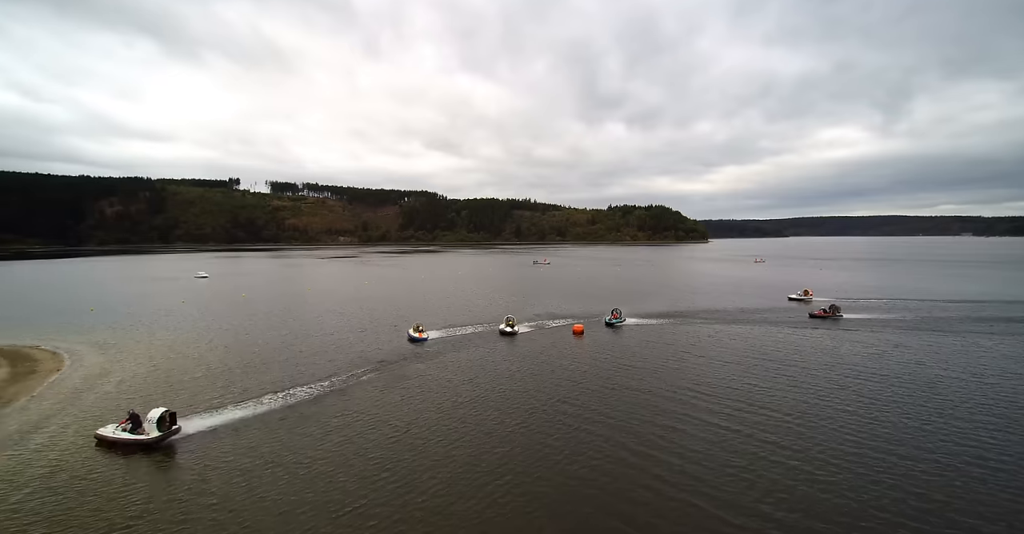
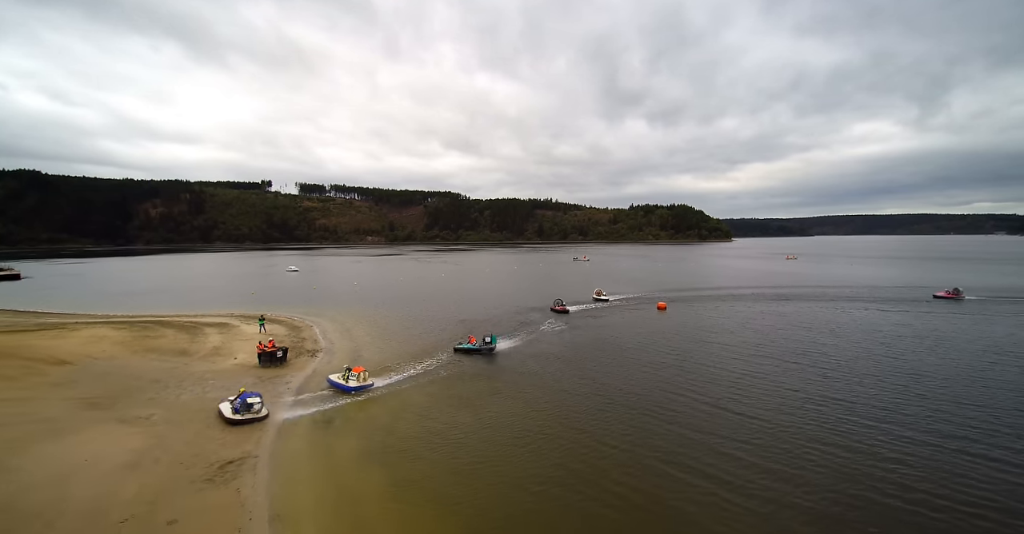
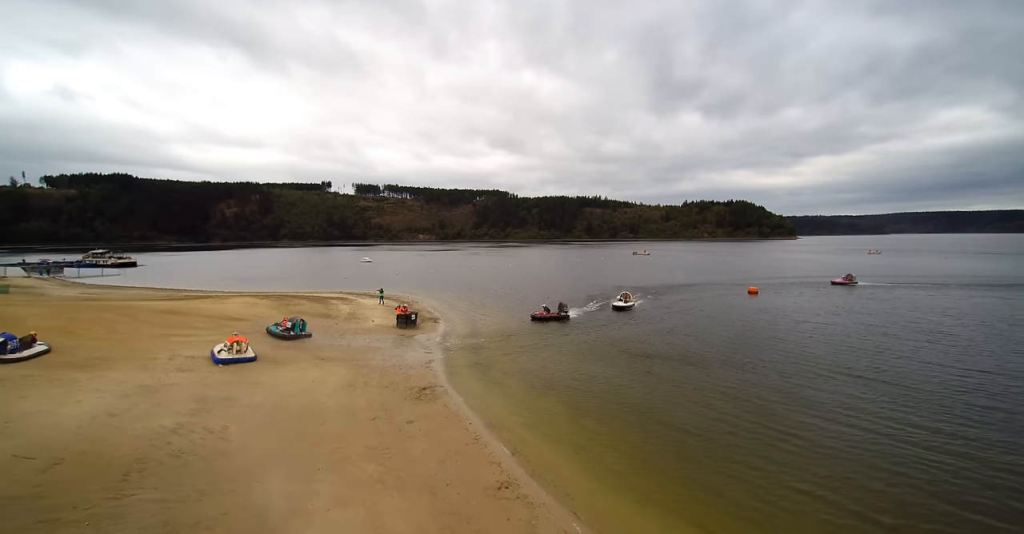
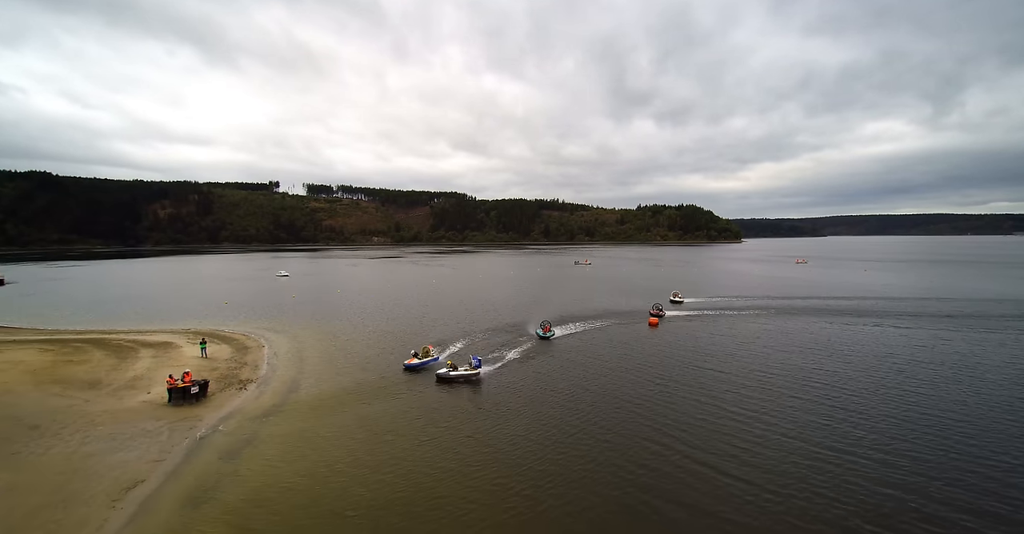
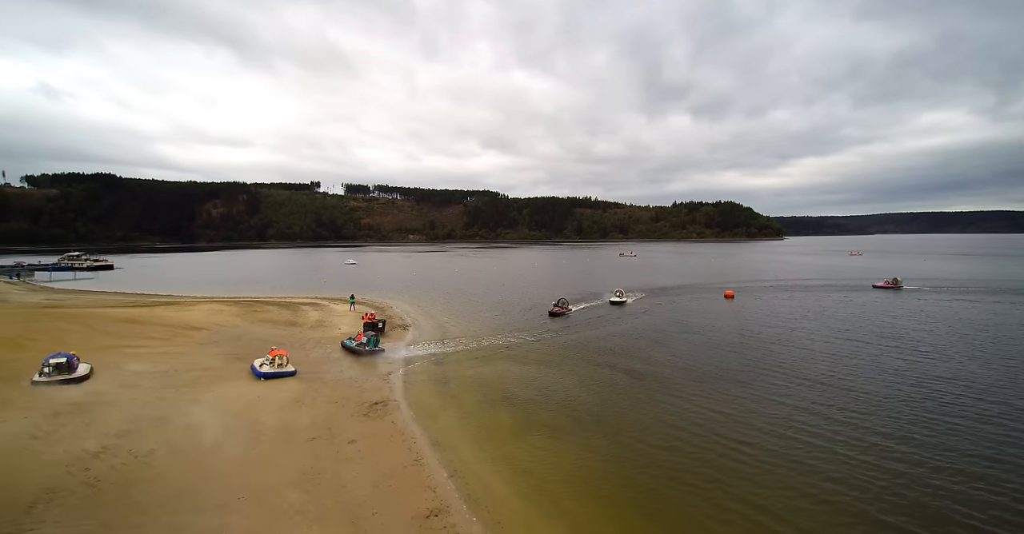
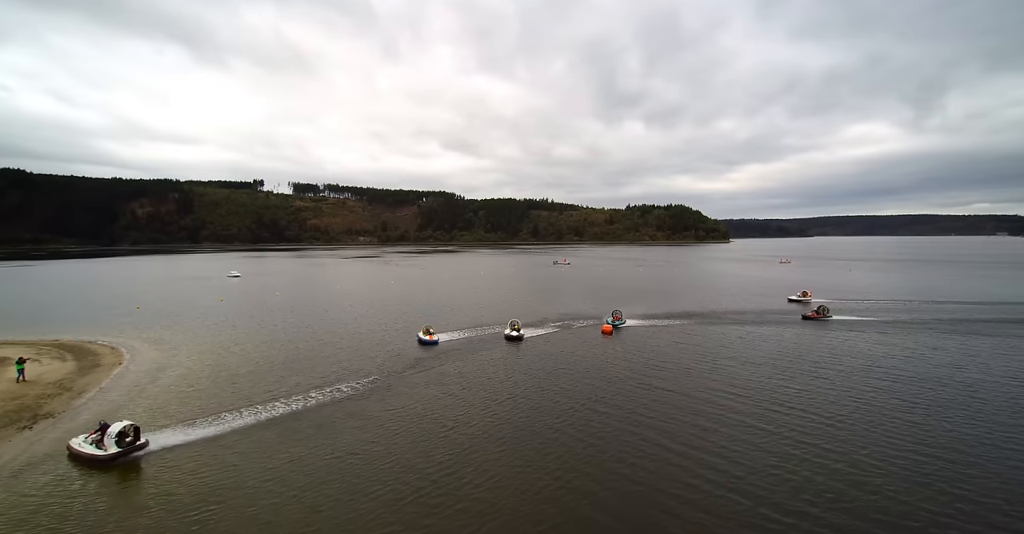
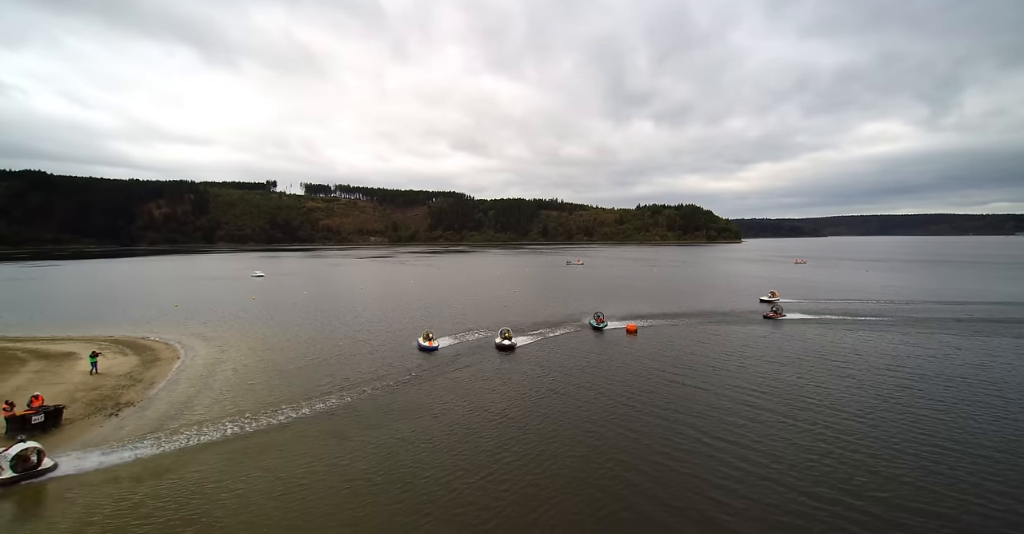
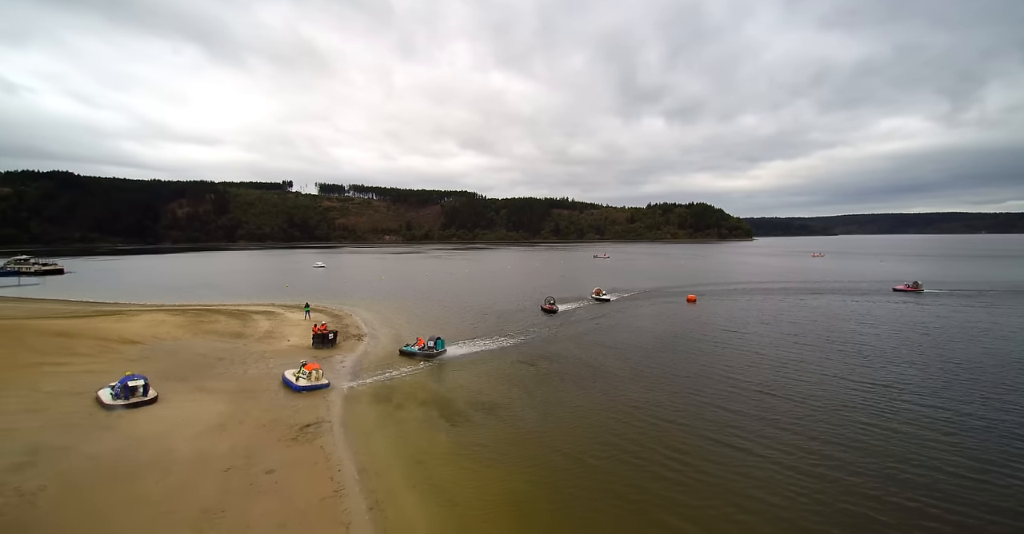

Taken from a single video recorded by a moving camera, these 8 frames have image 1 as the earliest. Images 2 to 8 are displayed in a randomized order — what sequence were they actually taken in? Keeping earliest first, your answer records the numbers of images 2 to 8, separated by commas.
6, 7, 4, 2, 8, 5, 3
